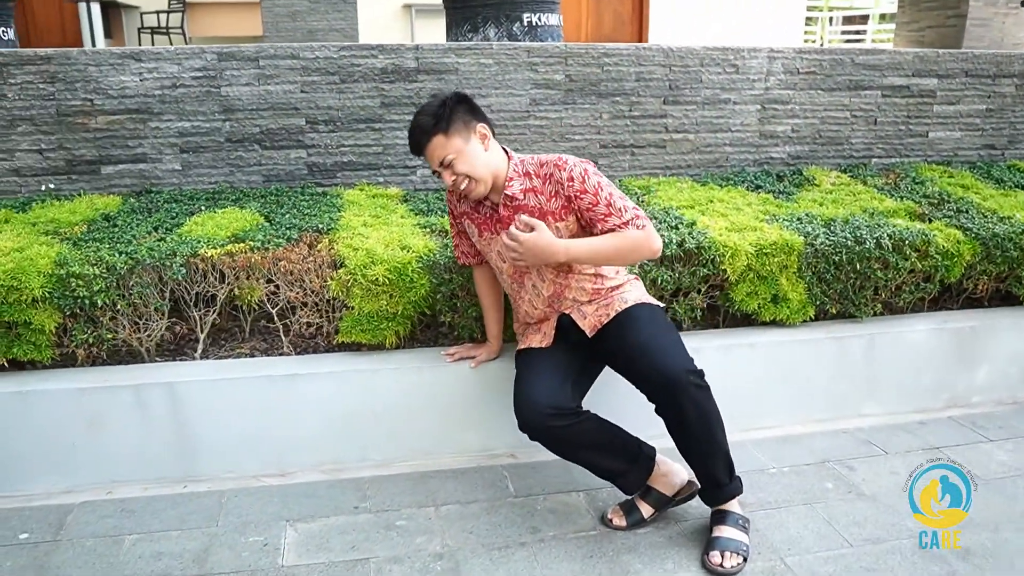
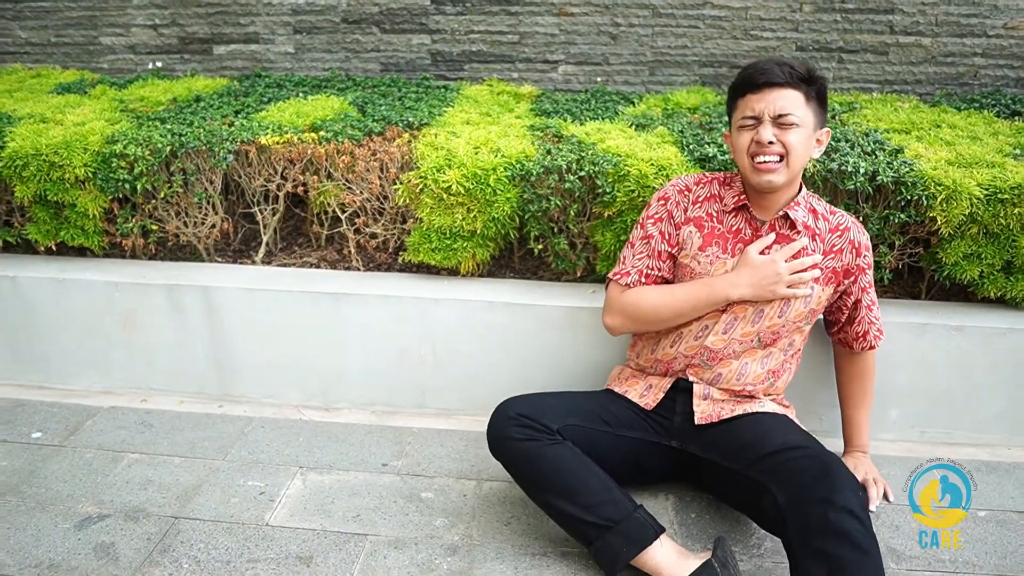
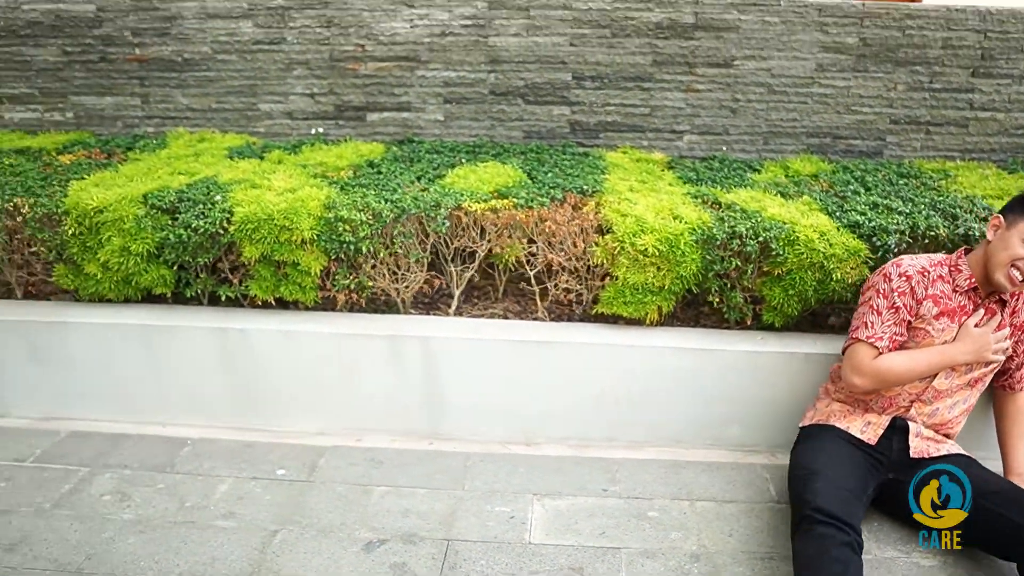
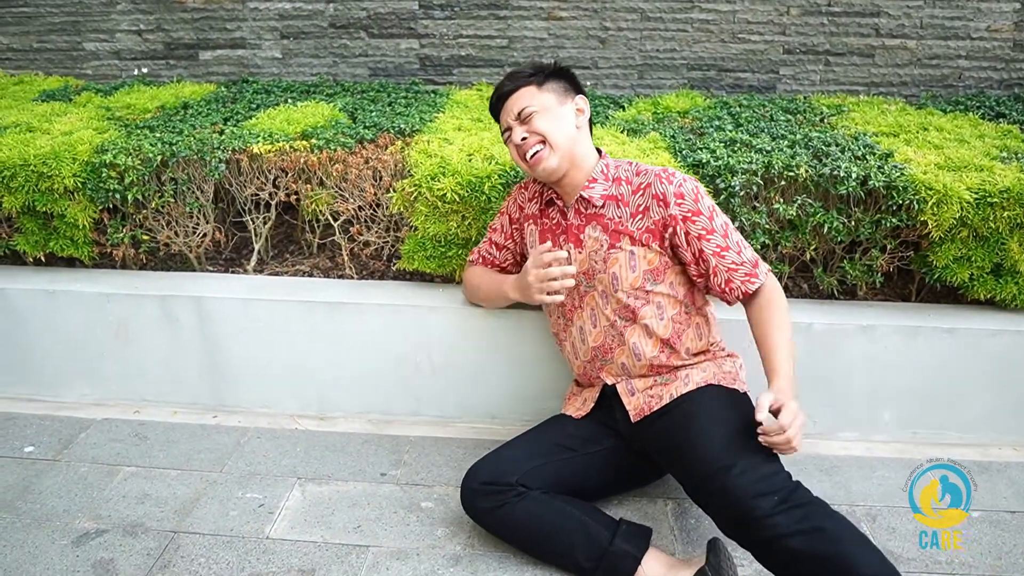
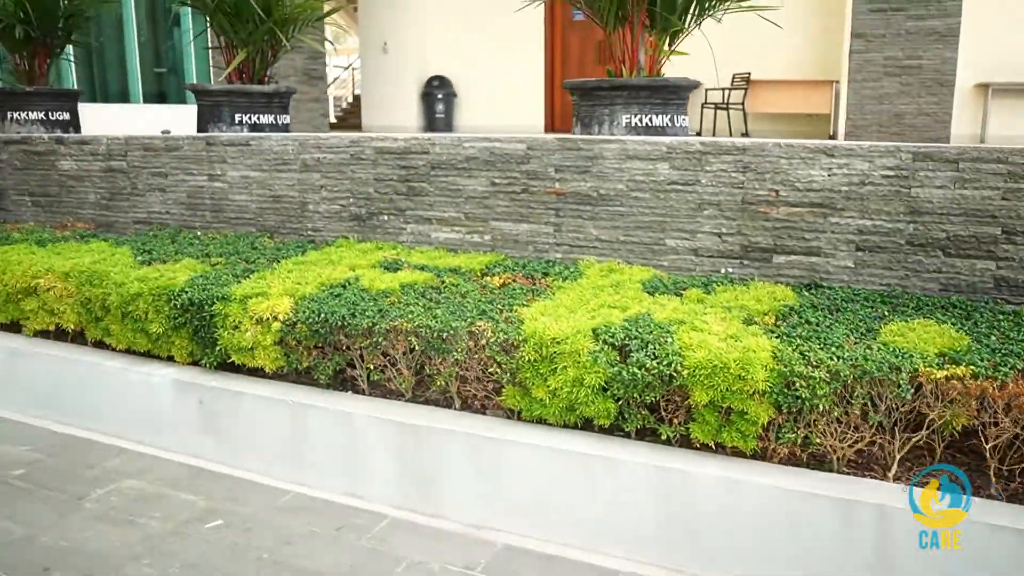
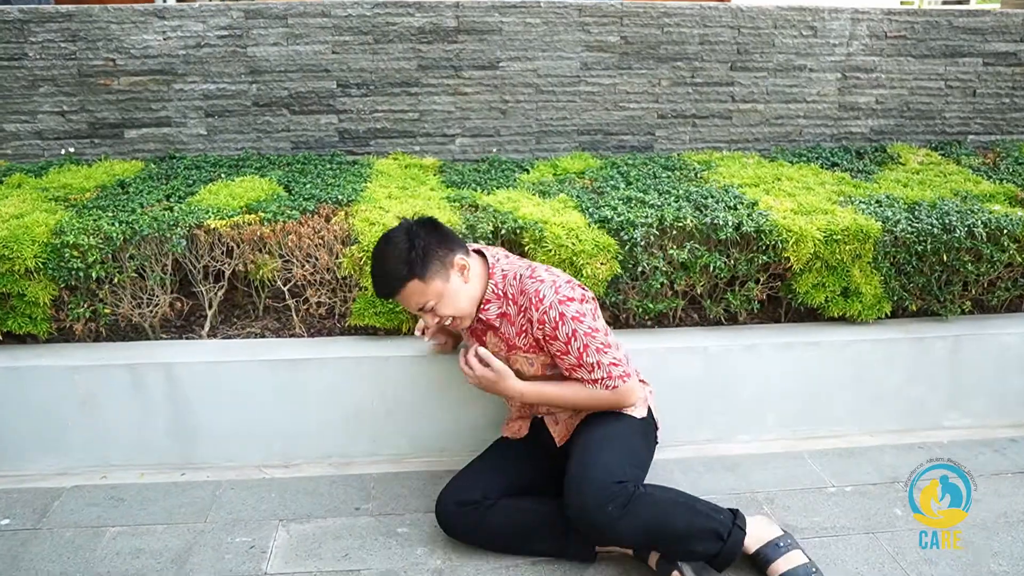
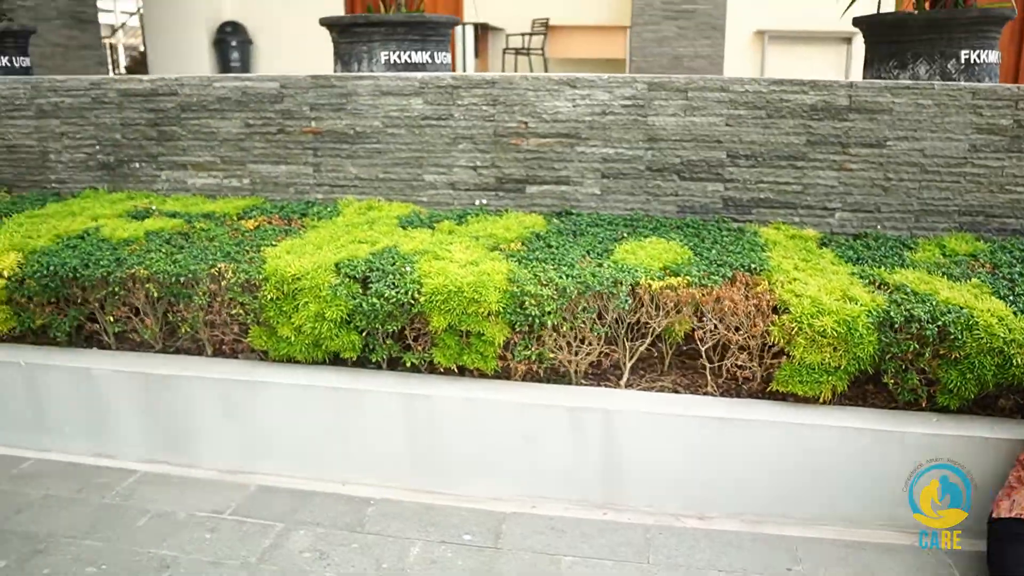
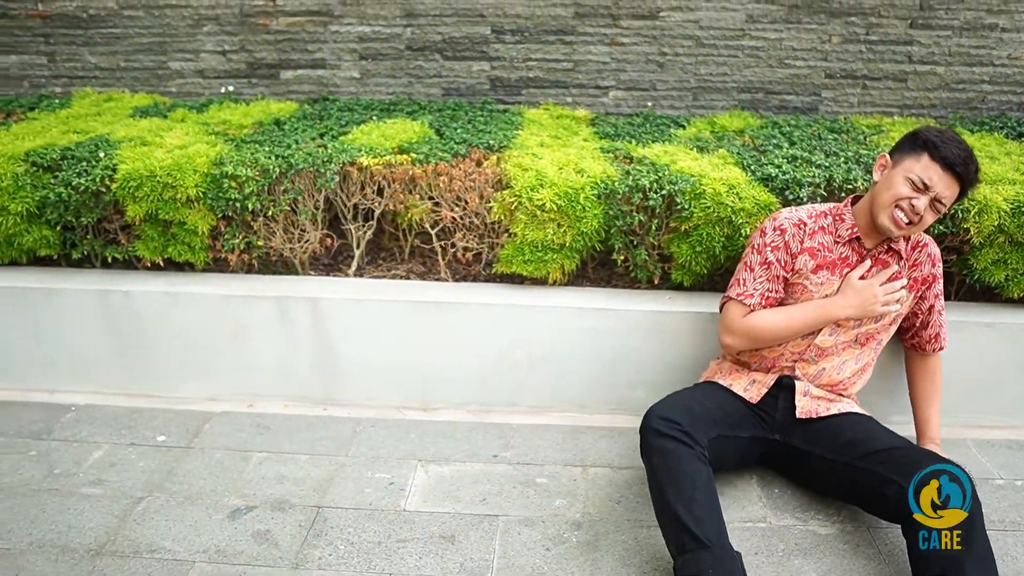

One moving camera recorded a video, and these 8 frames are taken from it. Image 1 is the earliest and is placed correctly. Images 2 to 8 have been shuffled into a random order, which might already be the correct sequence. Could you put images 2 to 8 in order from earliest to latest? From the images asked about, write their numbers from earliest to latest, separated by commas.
6, 4, 2, 8, 3, 7, 5
